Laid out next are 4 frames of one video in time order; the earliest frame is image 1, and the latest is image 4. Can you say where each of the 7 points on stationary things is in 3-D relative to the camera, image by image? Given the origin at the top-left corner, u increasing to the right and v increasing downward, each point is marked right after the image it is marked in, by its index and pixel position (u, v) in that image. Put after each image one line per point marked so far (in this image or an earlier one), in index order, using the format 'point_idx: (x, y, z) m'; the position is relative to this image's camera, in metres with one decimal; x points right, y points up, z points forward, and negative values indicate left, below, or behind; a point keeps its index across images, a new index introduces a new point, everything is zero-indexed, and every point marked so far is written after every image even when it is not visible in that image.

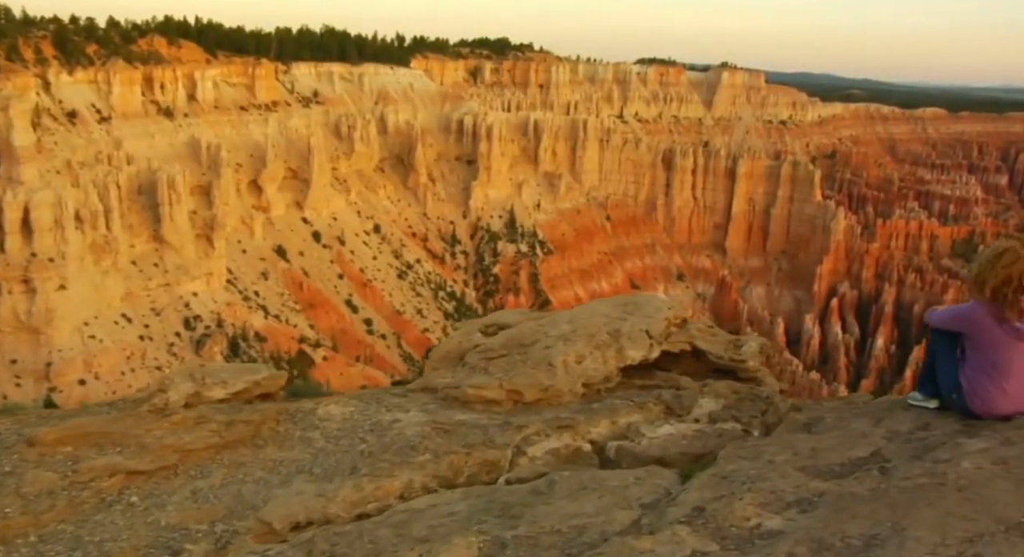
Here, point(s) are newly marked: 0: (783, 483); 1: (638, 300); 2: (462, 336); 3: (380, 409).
0: (+1.6, -1.2, +4.6) m
1: (+1.4, -0.3, +8.9) m
2: (-0.6, -0.7, +8.5) m
3: (-1.2, -1.2, +7.0) m
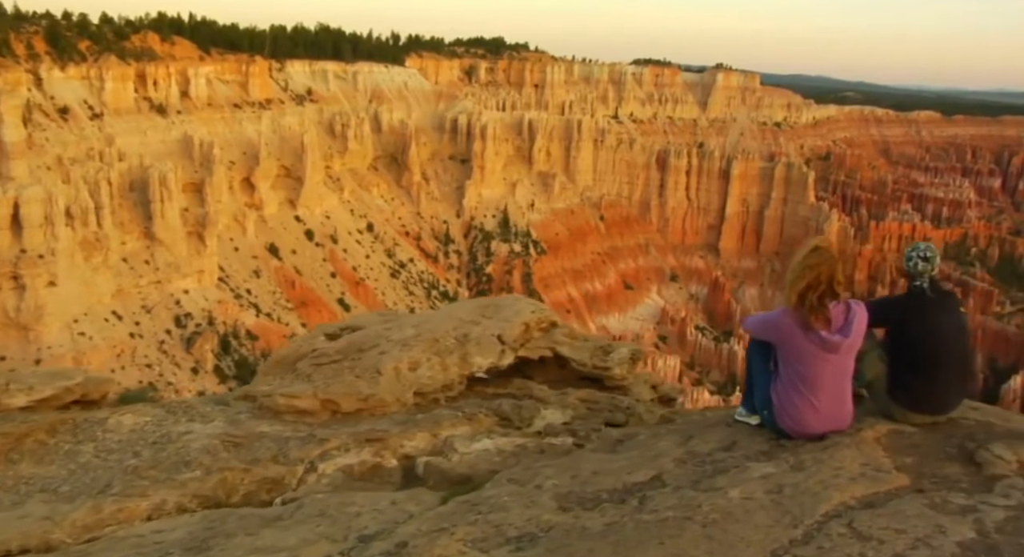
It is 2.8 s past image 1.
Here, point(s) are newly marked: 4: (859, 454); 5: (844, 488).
0: (0.0, -1.2, +4.0) m
1: (-0.1, -0.3, +8.3) m
2: (-2.2, -0.6, +8.0) m
3: (-2.8, -1.2, +6.4) m
4: (+2.1, -1.0, +4.6) m
5: (+1.8, -1.1, +4.1) m
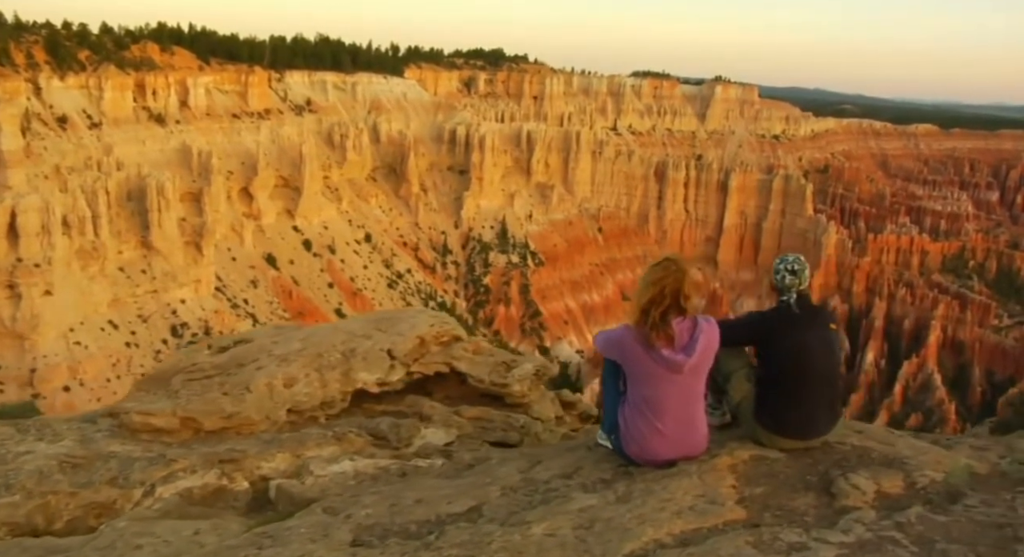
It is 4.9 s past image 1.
0: (-1.0, -1.3, +3.6) m
1: (-1.2, -0.4, +7.9) m
2: (-3.2, -0.8, +7.6) m
3: (-3.8, -1.2, +6.0) m
4: (+1.0, -1.1, +4.2) m
5: (+0.7, -1.2, +3.7) m
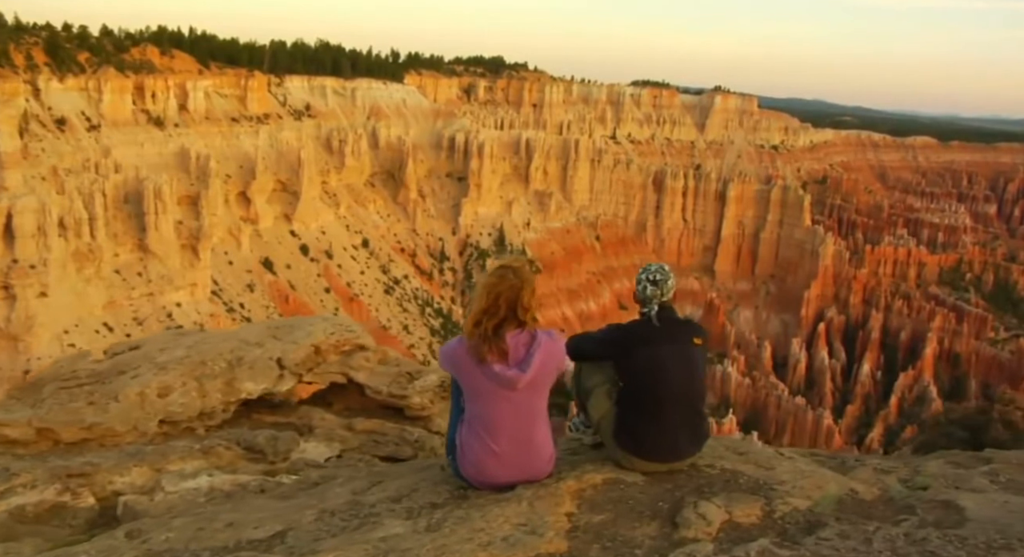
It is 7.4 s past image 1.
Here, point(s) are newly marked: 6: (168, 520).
0: (-2.0, -1.3, +3.3) m
1: (-2.1, -0.4, +7.6) m
2: (-4.1, -0.8, +7.3) m
3: (-4.7, -1.3, +5.7) m
4: (+0.1, -1.2, +3.9) m
5: (-0.2, -1.2, +3.4) m
6: (-1.9, -1.3, +4.3) m
